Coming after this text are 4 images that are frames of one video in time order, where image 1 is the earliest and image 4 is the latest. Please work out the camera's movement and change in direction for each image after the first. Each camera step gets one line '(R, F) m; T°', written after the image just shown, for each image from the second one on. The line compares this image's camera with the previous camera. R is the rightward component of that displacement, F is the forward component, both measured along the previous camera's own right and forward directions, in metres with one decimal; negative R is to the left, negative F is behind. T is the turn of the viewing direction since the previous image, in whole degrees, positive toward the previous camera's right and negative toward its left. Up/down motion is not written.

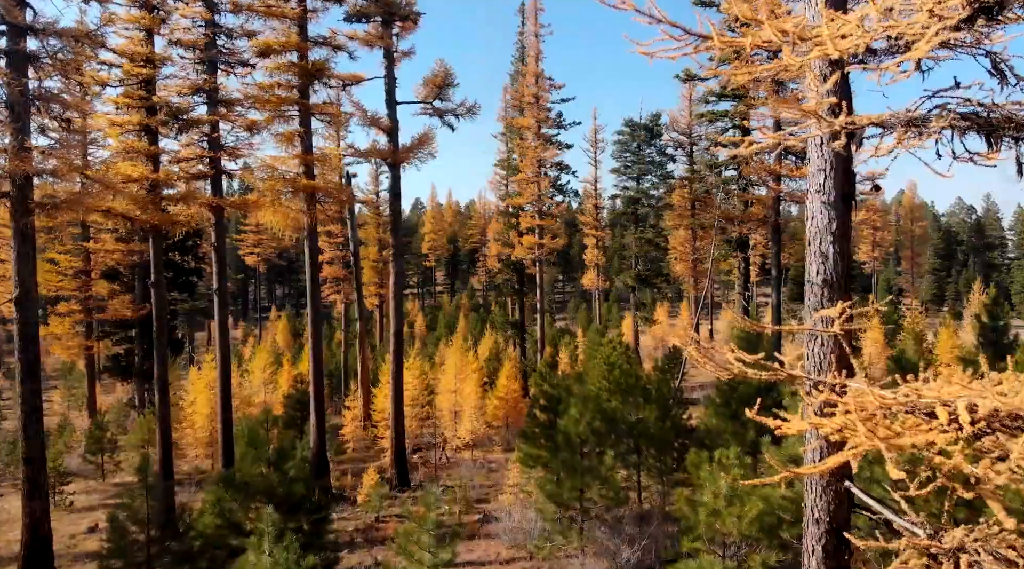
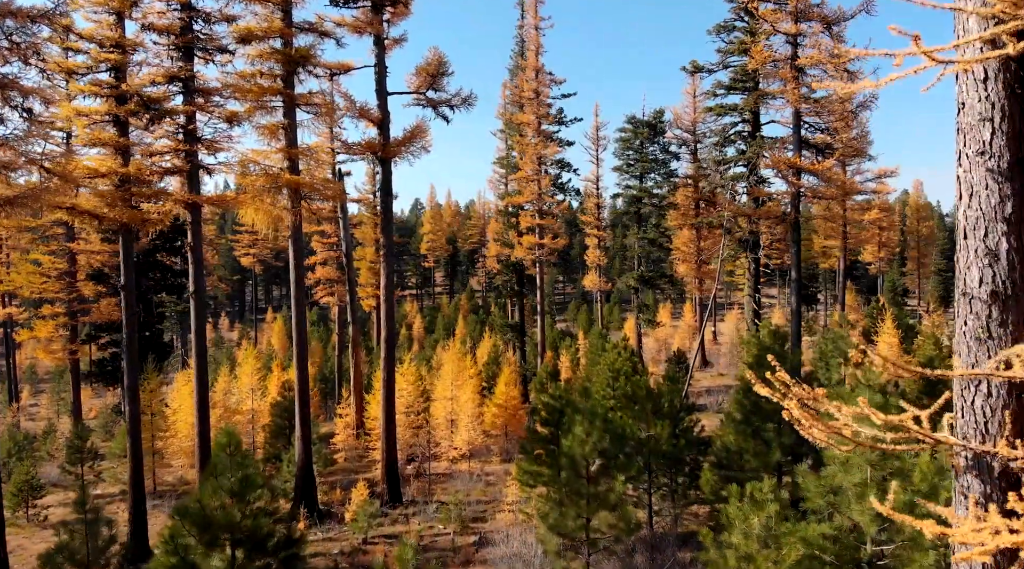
(0.0, +1.4) m; 0°
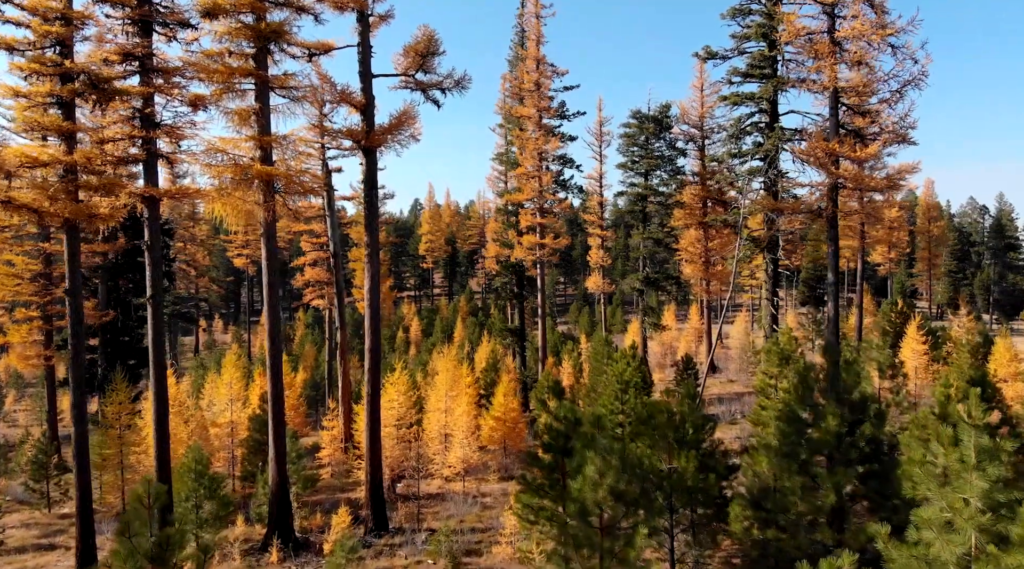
(0.0, +2.1) m; 0°
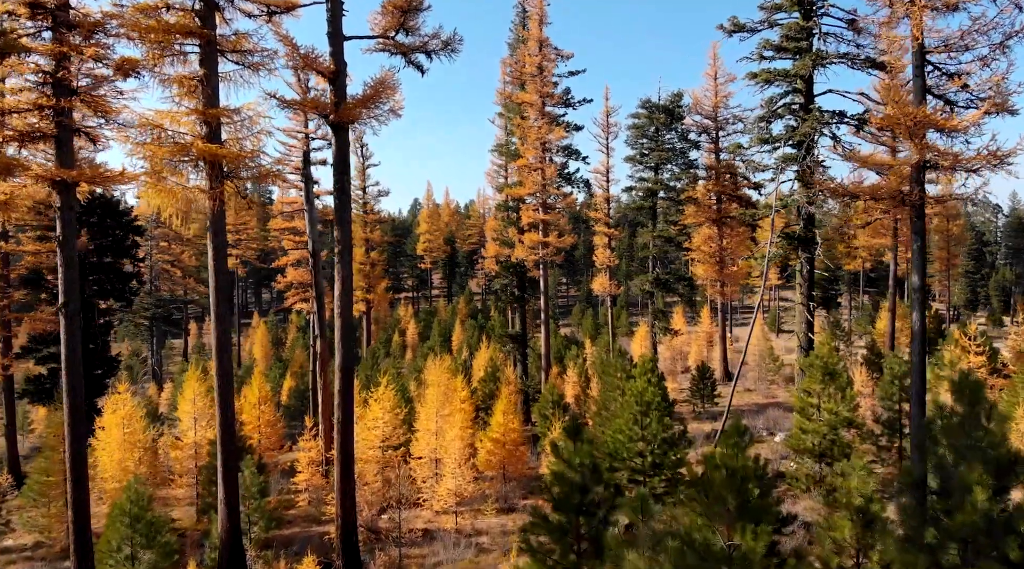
(0.0, +3.2) m; 0°
